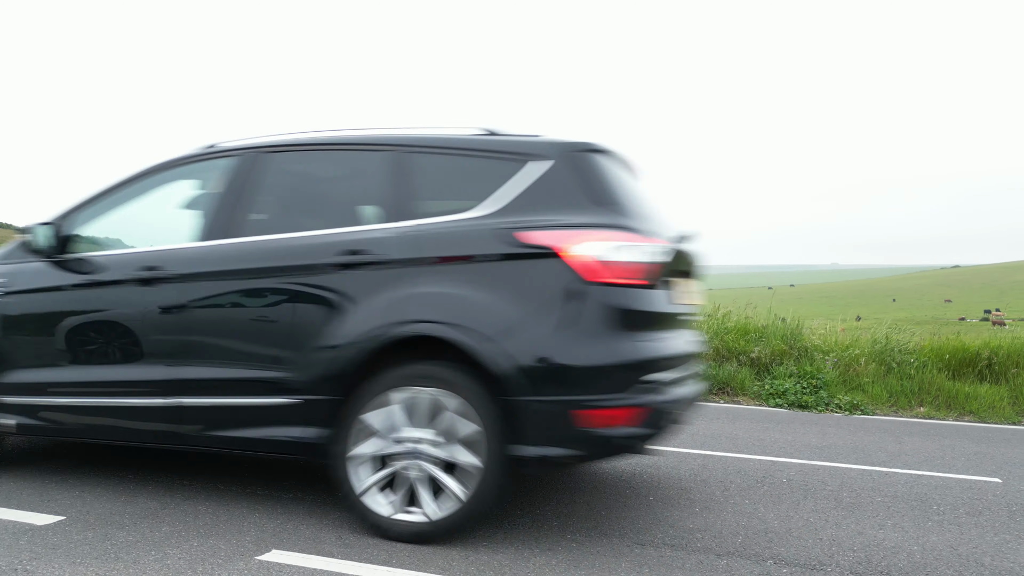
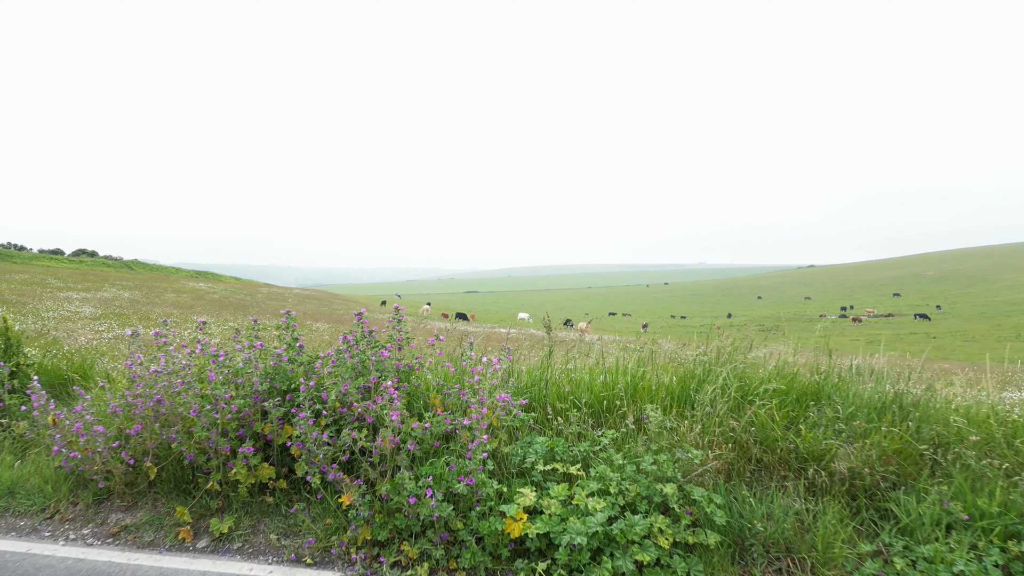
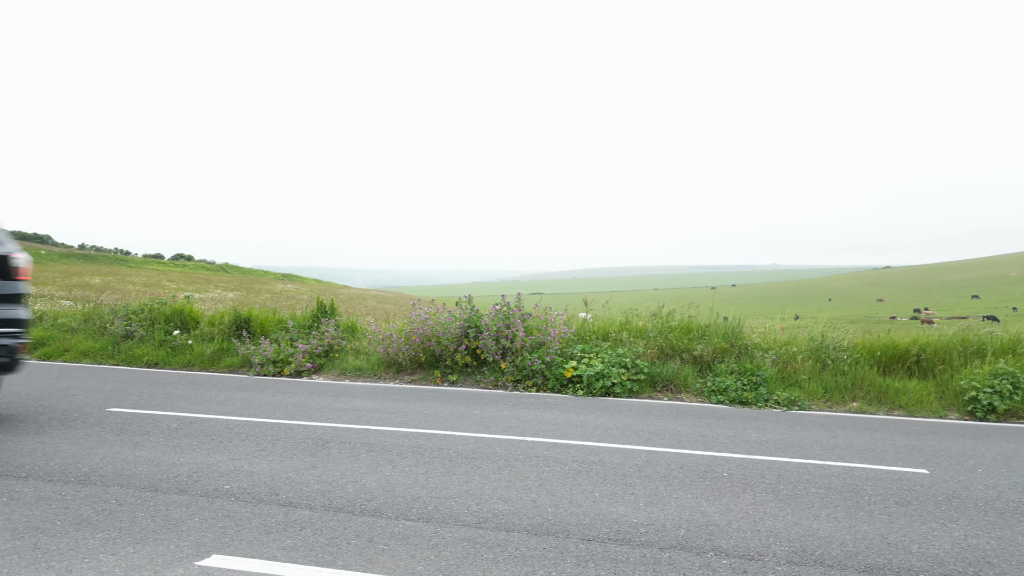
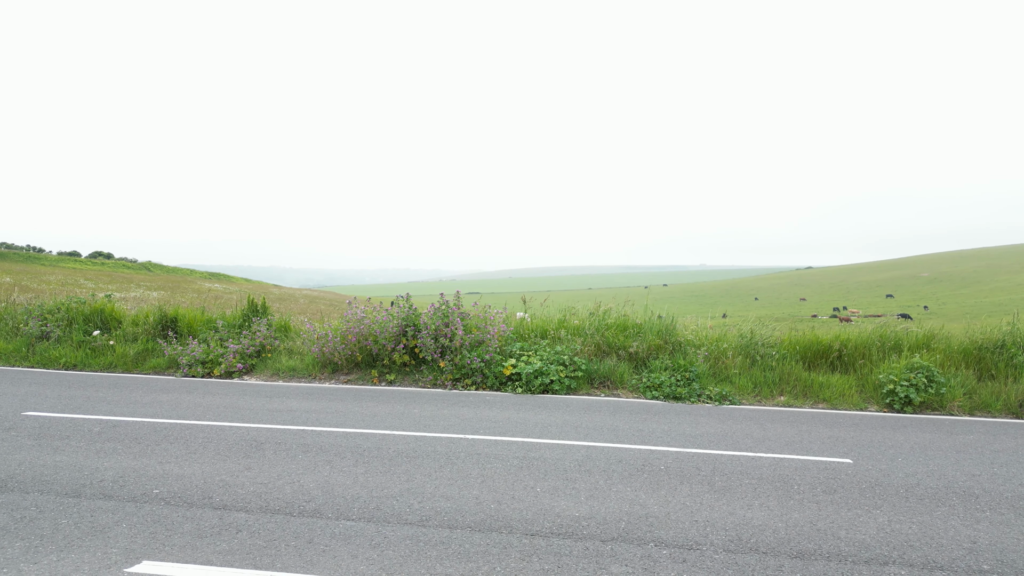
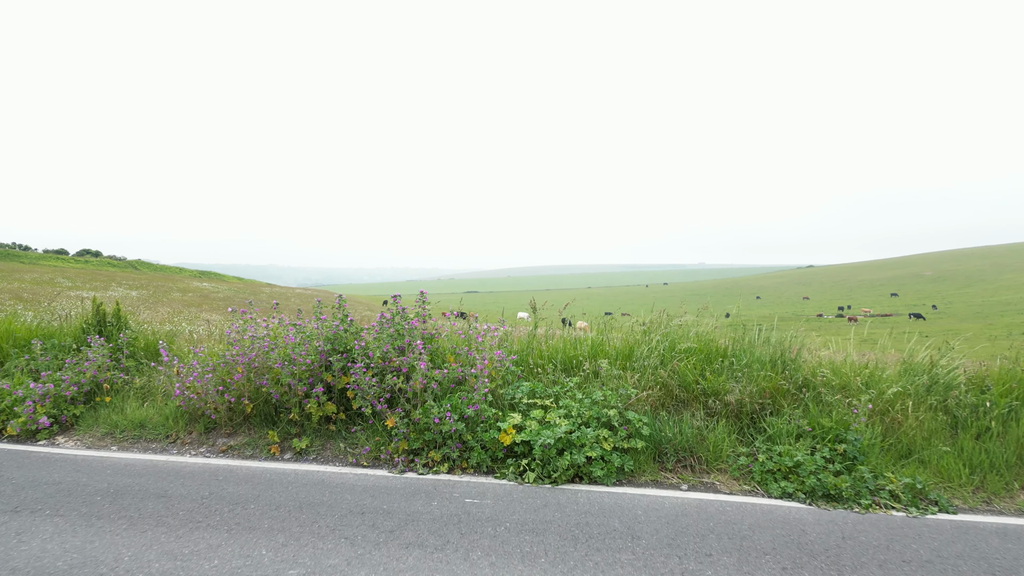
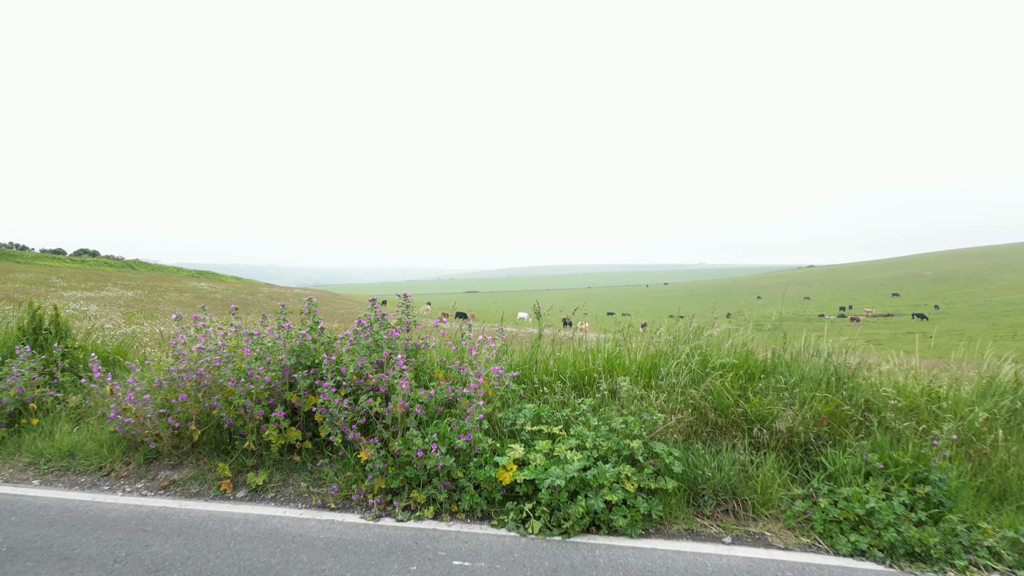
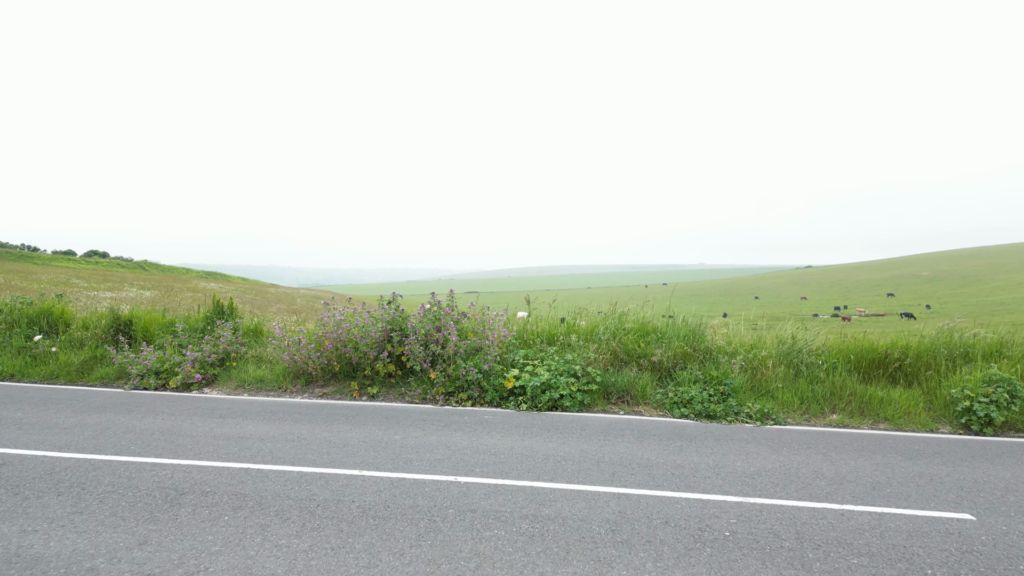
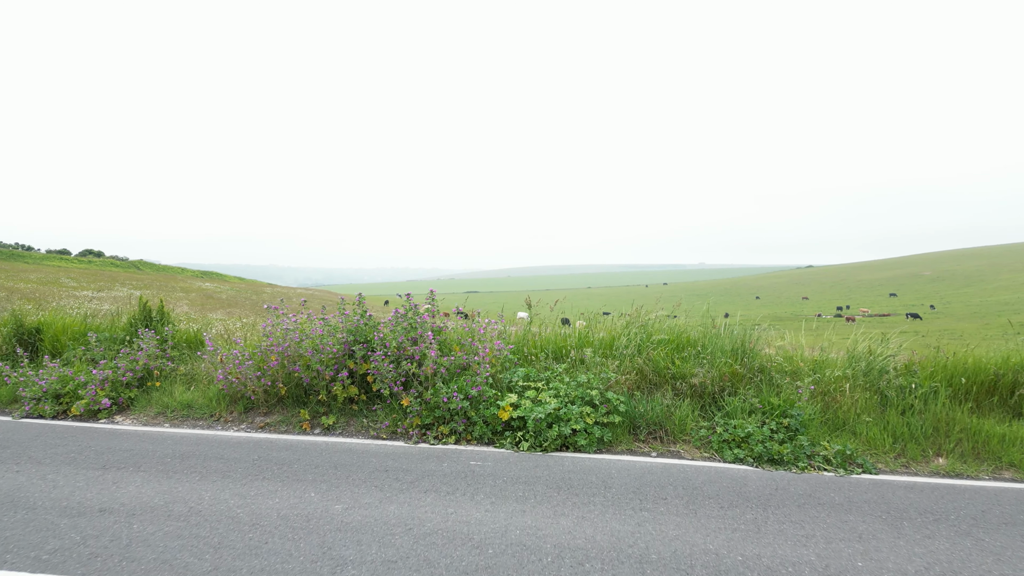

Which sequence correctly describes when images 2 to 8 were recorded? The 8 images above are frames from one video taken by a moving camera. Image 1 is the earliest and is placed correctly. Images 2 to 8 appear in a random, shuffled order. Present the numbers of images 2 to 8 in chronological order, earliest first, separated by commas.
3, 4, 7, 8, 5, 6, 2
